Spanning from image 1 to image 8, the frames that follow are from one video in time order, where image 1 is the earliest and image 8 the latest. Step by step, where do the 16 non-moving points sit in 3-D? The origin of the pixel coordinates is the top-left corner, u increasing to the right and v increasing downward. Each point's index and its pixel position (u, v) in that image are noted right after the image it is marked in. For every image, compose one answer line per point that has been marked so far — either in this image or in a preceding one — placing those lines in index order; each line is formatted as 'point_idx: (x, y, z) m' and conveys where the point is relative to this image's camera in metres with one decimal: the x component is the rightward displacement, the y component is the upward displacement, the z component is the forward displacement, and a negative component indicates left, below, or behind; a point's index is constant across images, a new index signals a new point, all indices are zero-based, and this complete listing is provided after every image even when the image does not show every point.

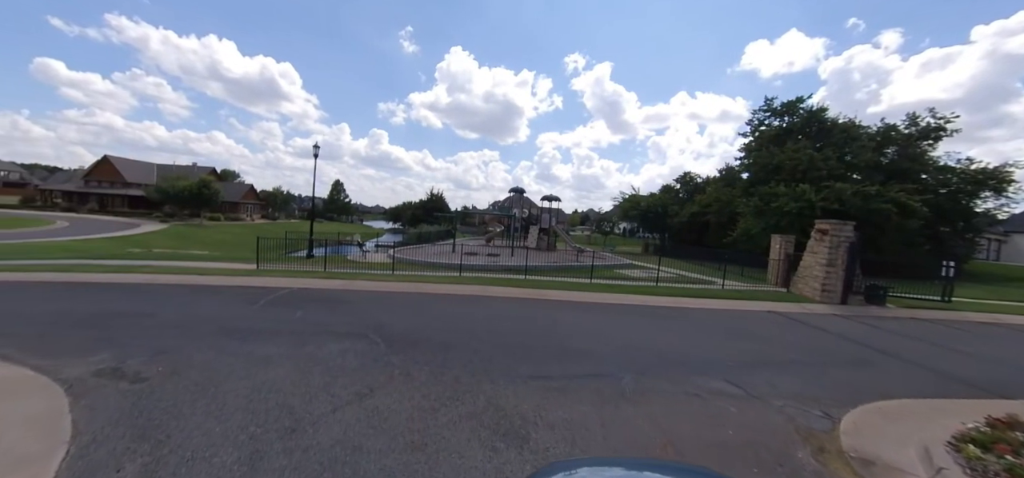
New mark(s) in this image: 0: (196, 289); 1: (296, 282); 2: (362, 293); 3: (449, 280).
0: (-9.2, -1.5, +11.1) m
1: (-6.8, -1.4, +12.0) m
2: (-4.3, -1.6, +10.7) m
3: (-2.1, -1.5, +12.6) m
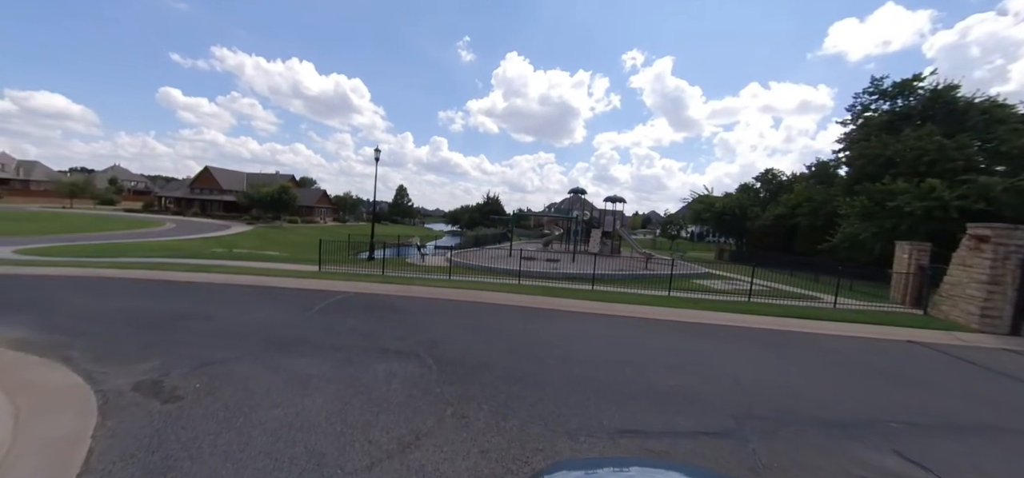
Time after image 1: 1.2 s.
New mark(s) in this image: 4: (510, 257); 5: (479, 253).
0: (-7.3, -1.5, +11.1) m
1: (-4.9, -1.5, +11.7) m
2: (-2.6, -1.7, +10.0) m
3: (-0.1, -1.6, +11.6) m
4: (+0.1, -1.2, +19.3) m
5: (-1.6, -0.8, +19.8) m
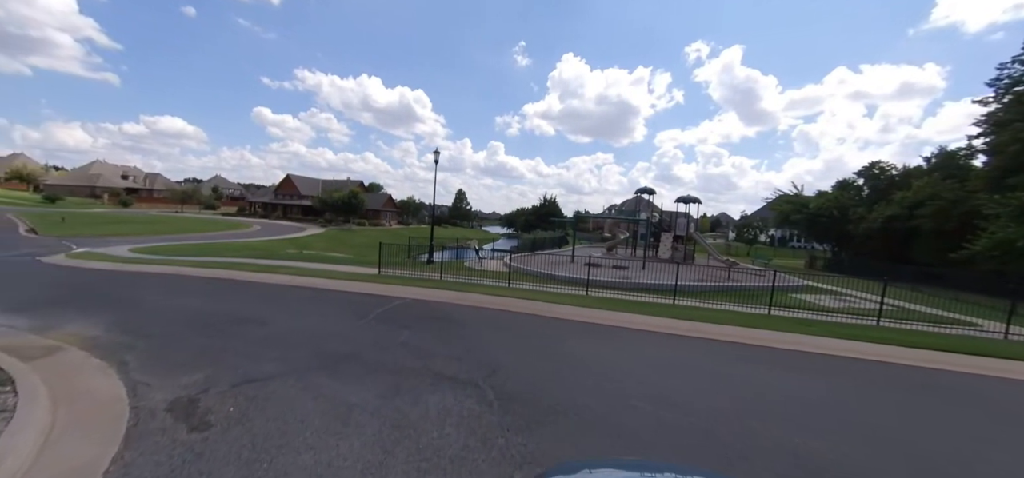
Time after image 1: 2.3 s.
0: (-5.5, -1.6, +10.9) m
1: (-3.0, -1.6, +11.1) m
2: (-0.9, -1.8, +9.1) m
3: (+1.7, -1.7, +10.3) m
4: (+3.0, -1.3, +17.9) m
5: (+1.4, -1.0, +18.7) m
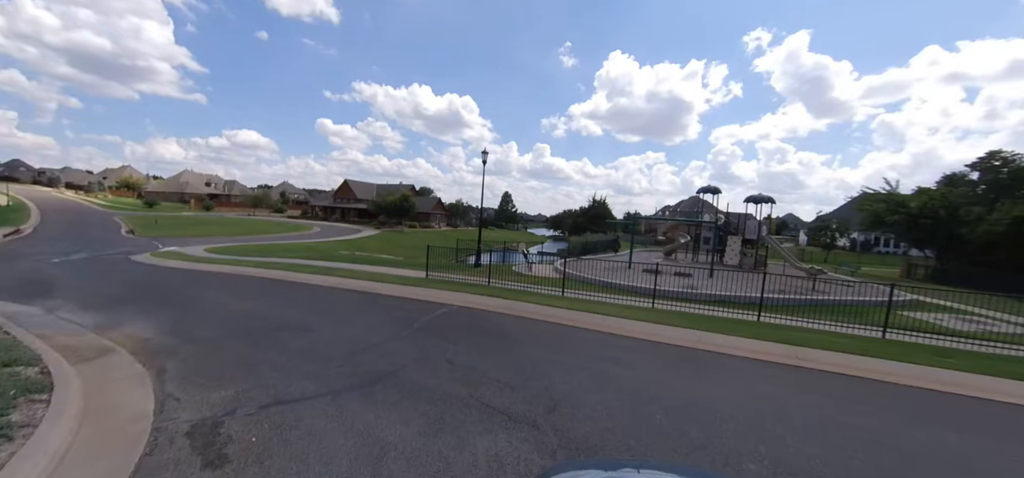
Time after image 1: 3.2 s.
0: (-4.0, -1.7, +10.5) m
1: (-1.5, -1.7, +10.4) m
2: (+0.3, -1.8, +8.2) m
3: (+3.1, -1.8, +9.1) m
4: (+5.3, -1.5, +16.4) m
5: (+3.8, -1.1, +17.4) m
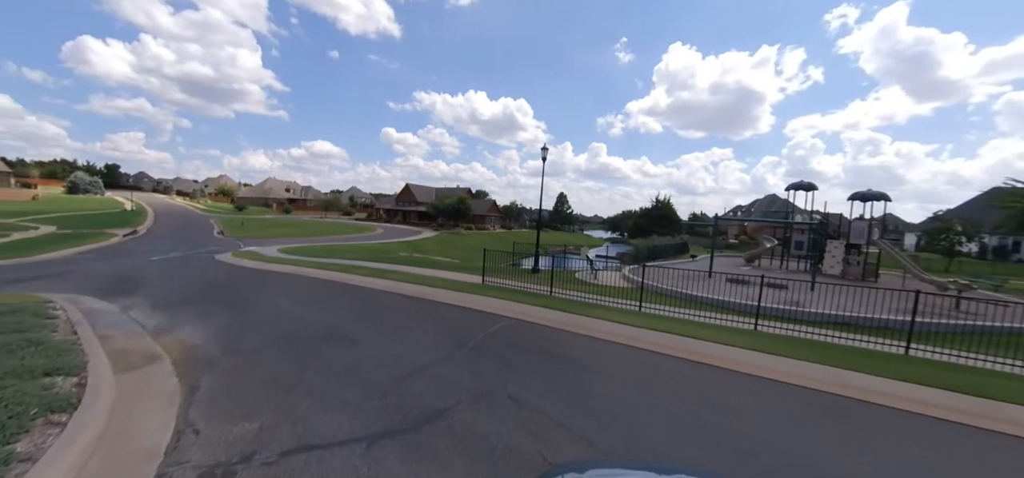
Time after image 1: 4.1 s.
0: (-2.4, -1.7, +9.7) m
1: (+0.1, -1.7, +9.3) m
2: (+1.6, -1.9, +6.8) m
3: (+4.5, -1.9, +7.3) m
4: (+7.7, -1.6, +14.3) m
5: (+6.4, -1.3, +15.5) m
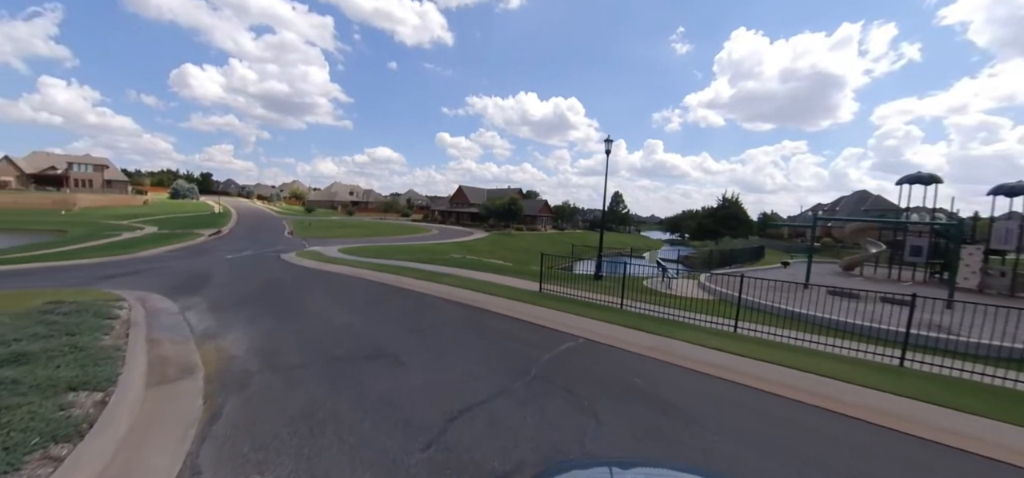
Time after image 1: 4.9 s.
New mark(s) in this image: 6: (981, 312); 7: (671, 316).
0: (-0.9, -1.8, +8.7) m
1: (+1.5, -1.8, +8.0) m
2: (+2.6, -2.0, +5.3) m
3: (+5.6, -2.0, +5.4) m
4: (+9.6, -1.7, +11.9) m
5: (+8.5, -1.4, +13.3) m
6: (+13.5, -1.8, +10.8) m
7: (+3.7, -1.7, +8.9) m
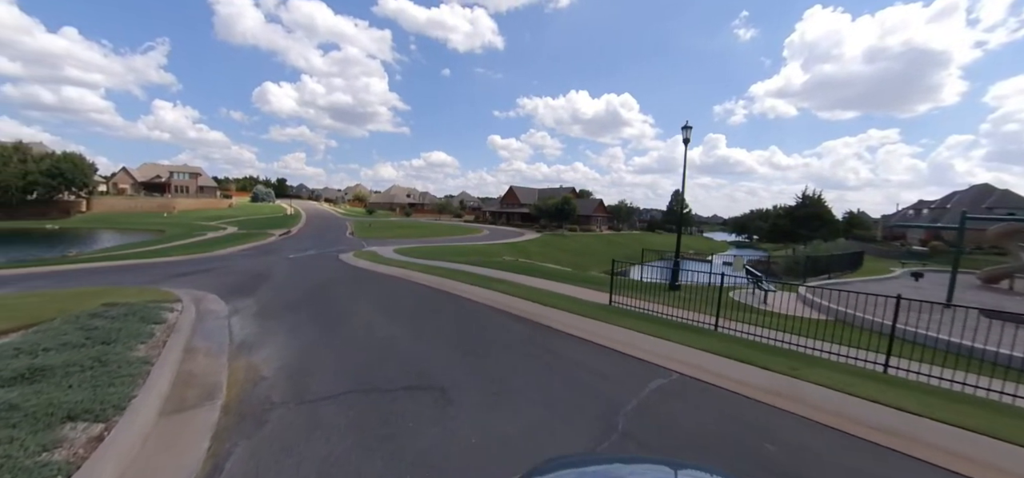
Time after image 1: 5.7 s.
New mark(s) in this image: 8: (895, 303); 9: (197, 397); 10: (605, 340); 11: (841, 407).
0: (+0.4, -1.8, +7.4) m
1: (+2.7, -1.8, +6.3) m
2: (+3.4, -2.0, +3.5) m
3: (+6.4, -2.0, +3.3) m
4: (+11.3, -1.8, +9.2) m
5: (+10.3, -1.5, +10.6) m
6: (+15.0, -1.9, +7.6) m
7: (+5.0, -1.8, +7.0) m
8: (+11.1, -1.4, +11.1) m
9: (-4.1, -2.1, +4.9) m
10: (+1.7, -1.8, +7.2) m
11: (+4.2, -1.9, +5.0) m
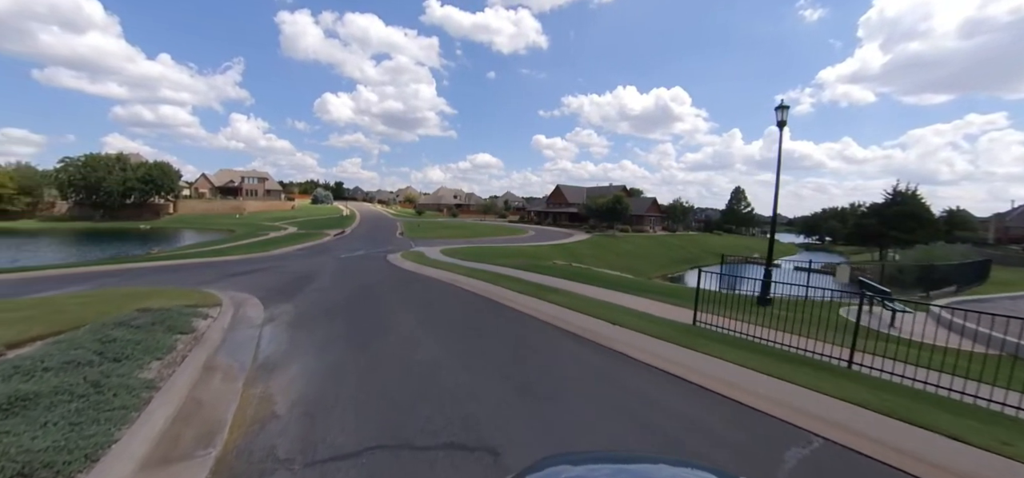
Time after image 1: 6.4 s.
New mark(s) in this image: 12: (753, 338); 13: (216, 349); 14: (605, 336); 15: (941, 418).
0: (+1.4, -1.9, +5.9) m
1: (+3.6, -1.9, +4.6) m
2: (+4.0, -2.1, +1.7) m
3: (+6.9, -2.1, +1.1) m
4: (+12.4, -1.9, +6.4) m
5: (+11.7, -1.6, +8.0) m
6: (+15.9, -2.0, +4.4) m
7: (+6.0, -1.9, +4.9) m
8: (+12.5, -1.5, +8.3) m
9: (-3.3, -2.1, +3.9) m
10: (+2.6, -1.9, +5.6) m
11: (+4.9, -2.0, +3.1) m
12: (+4.8, -1.8, +7.9) m
13: (-5.2, -1.9, +6.5) m
14: (+1.7, -1.8, +7.6) m
15: (+5.1, -1.9, +4.6) m
